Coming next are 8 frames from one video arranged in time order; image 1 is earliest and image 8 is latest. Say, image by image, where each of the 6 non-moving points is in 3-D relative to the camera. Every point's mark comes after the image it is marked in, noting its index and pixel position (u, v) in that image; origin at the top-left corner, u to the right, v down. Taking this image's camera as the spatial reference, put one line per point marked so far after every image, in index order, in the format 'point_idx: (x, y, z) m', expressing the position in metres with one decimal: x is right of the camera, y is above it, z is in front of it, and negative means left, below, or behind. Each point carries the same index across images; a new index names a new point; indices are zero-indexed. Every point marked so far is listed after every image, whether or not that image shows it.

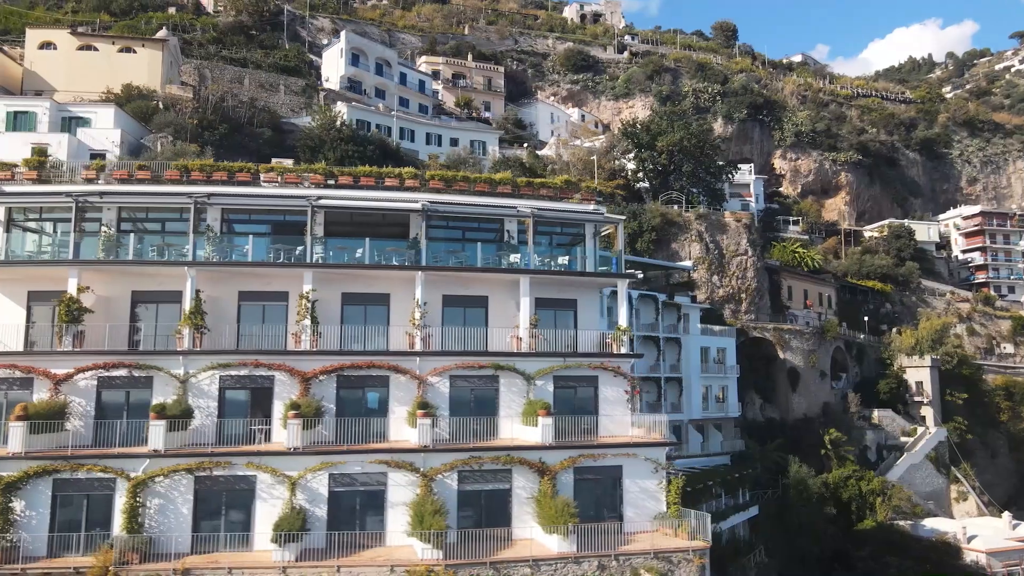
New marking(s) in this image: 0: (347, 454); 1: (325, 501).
0: (-4.1, -4.0, +19.9) m
1: (-4.5, -5.1, +19.8) m
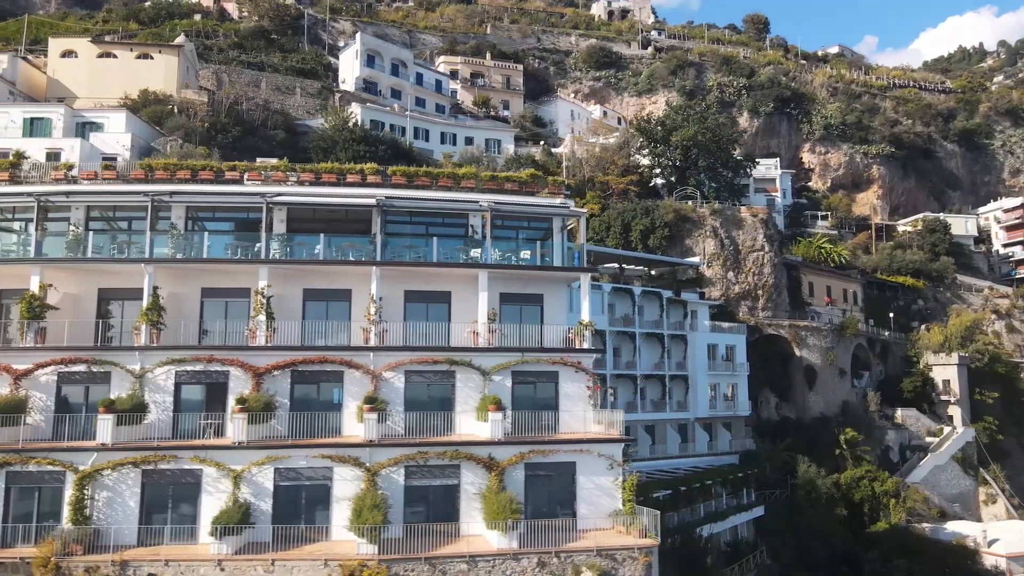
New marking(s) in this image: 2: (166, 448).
0: (-5.4, -3.9, +20.0) m
1: (-5.9, -5.0, +19.9) m
2: (-8.3, -3.9, +19.7) m
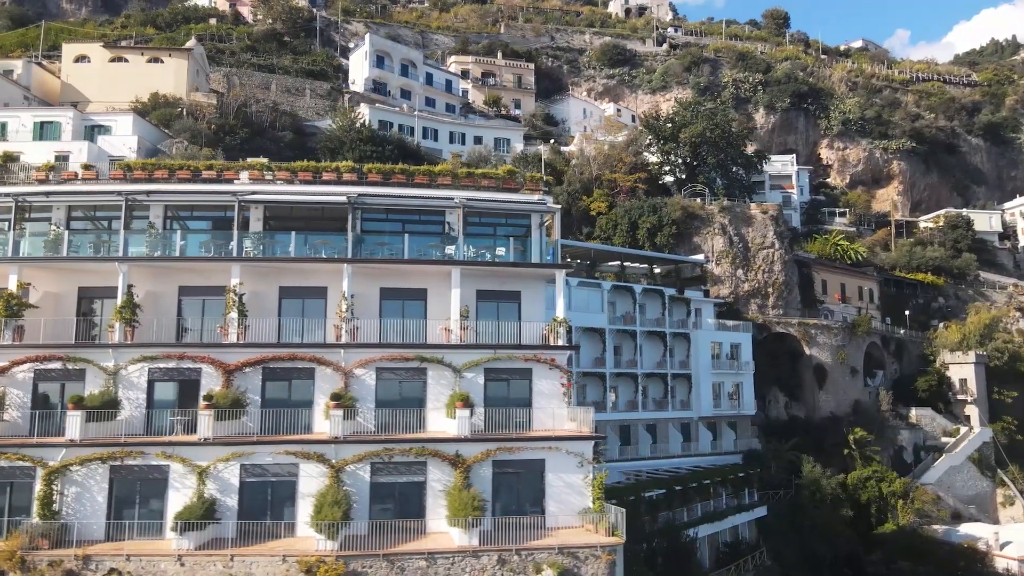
0: (-6.3, -3.8, +20.2) m
1: (-6.7, -5.0, +20.0) m
2: (-9.2, -3.8, +19.9) m
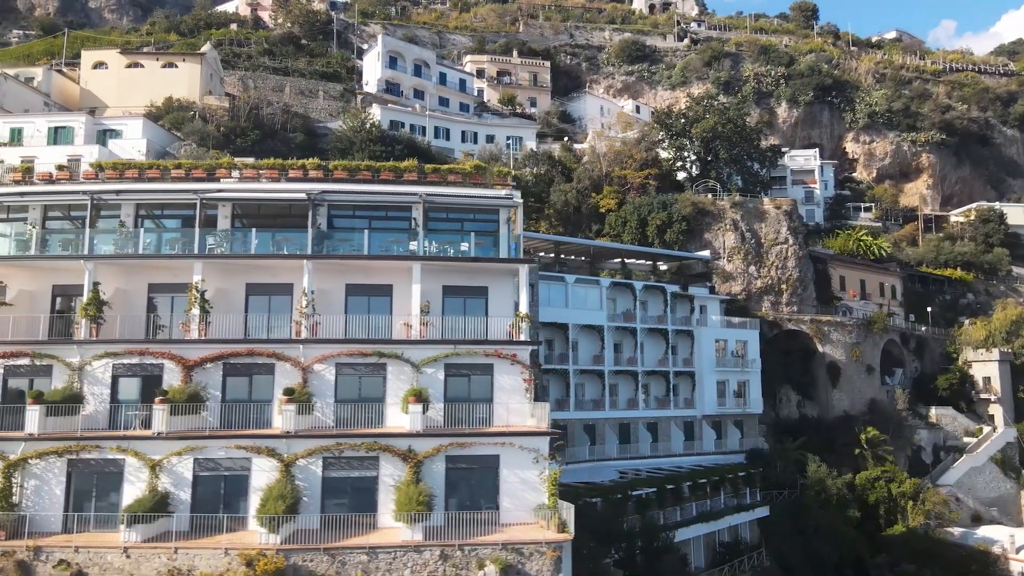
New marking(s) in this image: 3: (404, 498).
0: (-7.5, -3.7, +20.4) m
1: (-8.0, -4.9, +20.3) m
2: (-10.5, -3.7, +20.3) m
3: (-2.6, -5.0, +19.7) m
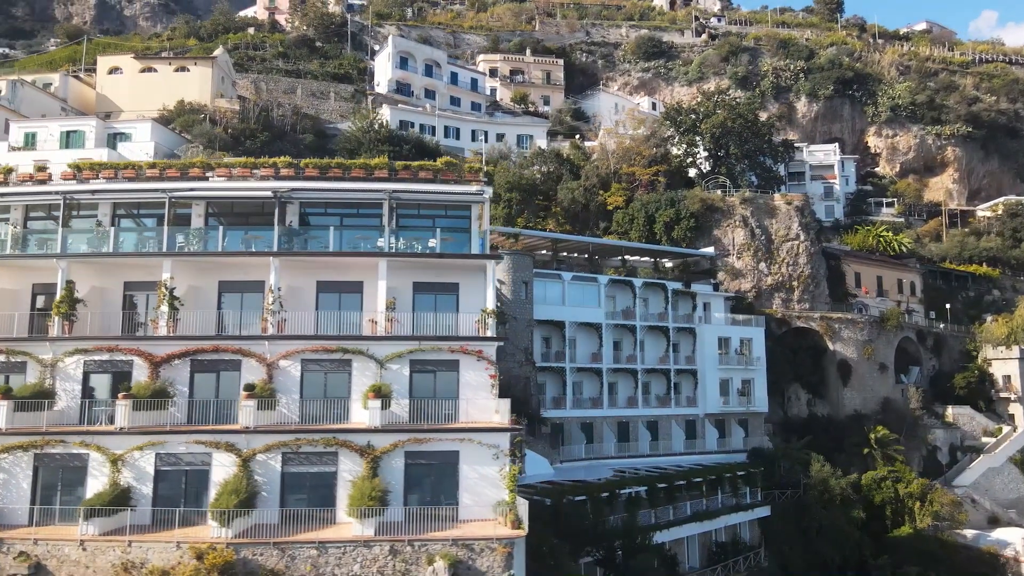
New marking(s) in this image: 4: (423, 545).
0: (-8.6, -3.7, +20.6) m
1: (-9.1, -4.8, +20.6) m
2: (-11.6, -3.7, +20.7) m
3: (-3.7, -4.9, +19.7) m
4: (-2.0, -5.9, +19.0) m
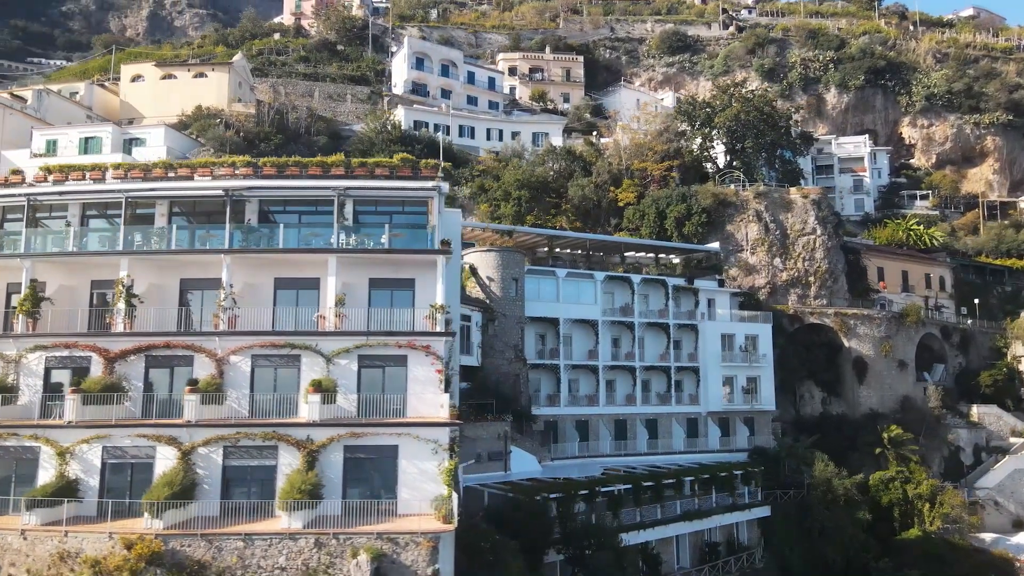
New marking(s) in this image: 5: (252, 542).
0: (-10.2, -3.6, +21.2) m
1: (-10.7, -4.7, +21.1) m
2: (-13.2, -3.6, +21.4) m
3: (-5.4, -4.8, +19.9) m
4: (-3.8, -5.8, +19.1) m
5: (-6.0, -5.9, +18.9) m
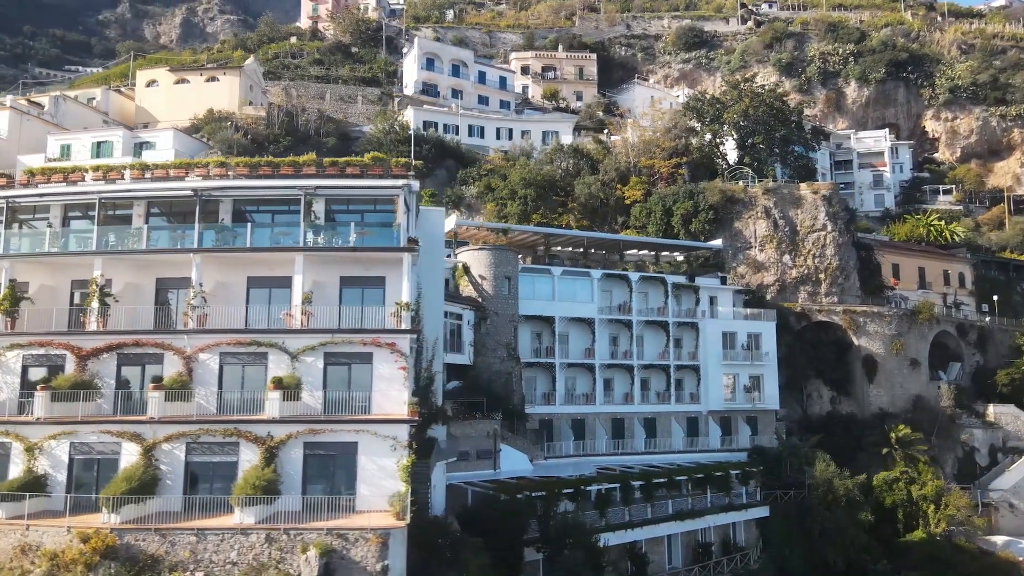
0: (-11.3, -3.6, +21.6) m
1: (-11.7, -4.7, +21.6) m
2: (-14.2, -3.6, +22.0) m
3: (-6.5, -4.8, +20.1) m
4: (-4.9, -5.7, +19.2) m
5: (-7.1, -5.8, +19.2) m
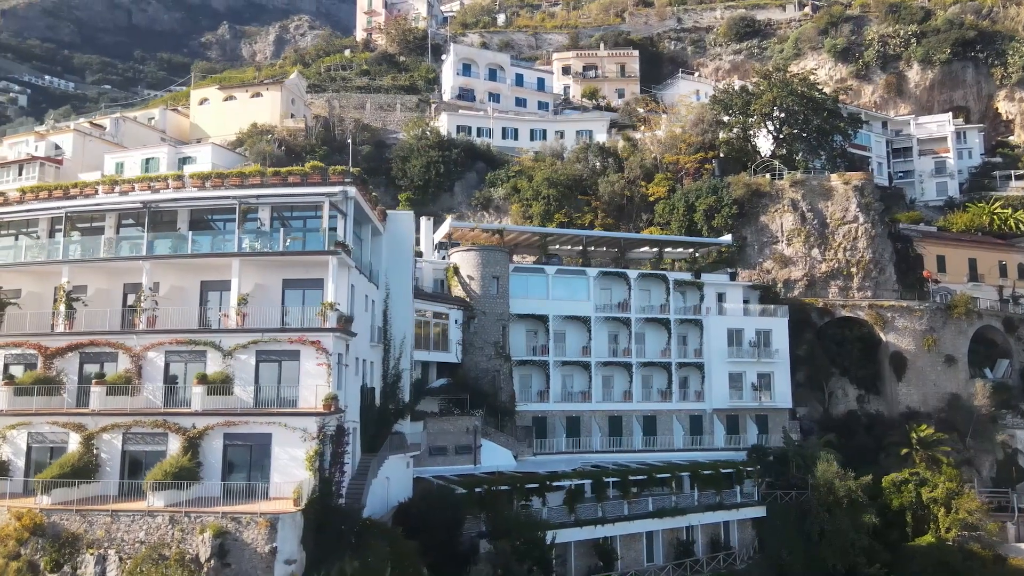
0: (-13.8, -3.7, +23.9) m
1: (-14.3, -4.9, +23.9) m
2: (-16.7, -3.8, +24.7) m
3: (-9.3, -4.8, +21.8) m
4: (-7.8, -5.8, +20.7) m
5: (-10.0, -5.9, +20.9) m
